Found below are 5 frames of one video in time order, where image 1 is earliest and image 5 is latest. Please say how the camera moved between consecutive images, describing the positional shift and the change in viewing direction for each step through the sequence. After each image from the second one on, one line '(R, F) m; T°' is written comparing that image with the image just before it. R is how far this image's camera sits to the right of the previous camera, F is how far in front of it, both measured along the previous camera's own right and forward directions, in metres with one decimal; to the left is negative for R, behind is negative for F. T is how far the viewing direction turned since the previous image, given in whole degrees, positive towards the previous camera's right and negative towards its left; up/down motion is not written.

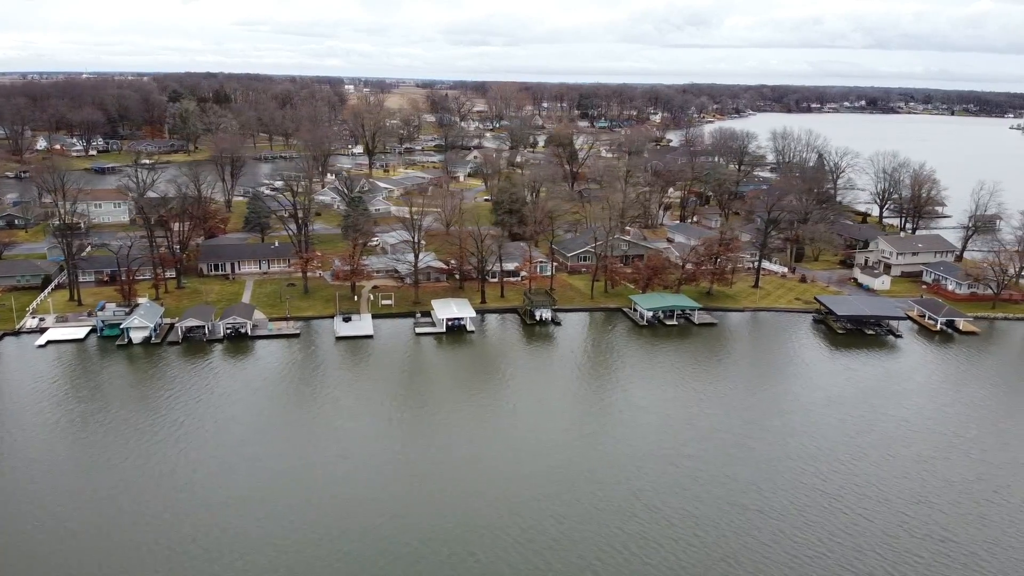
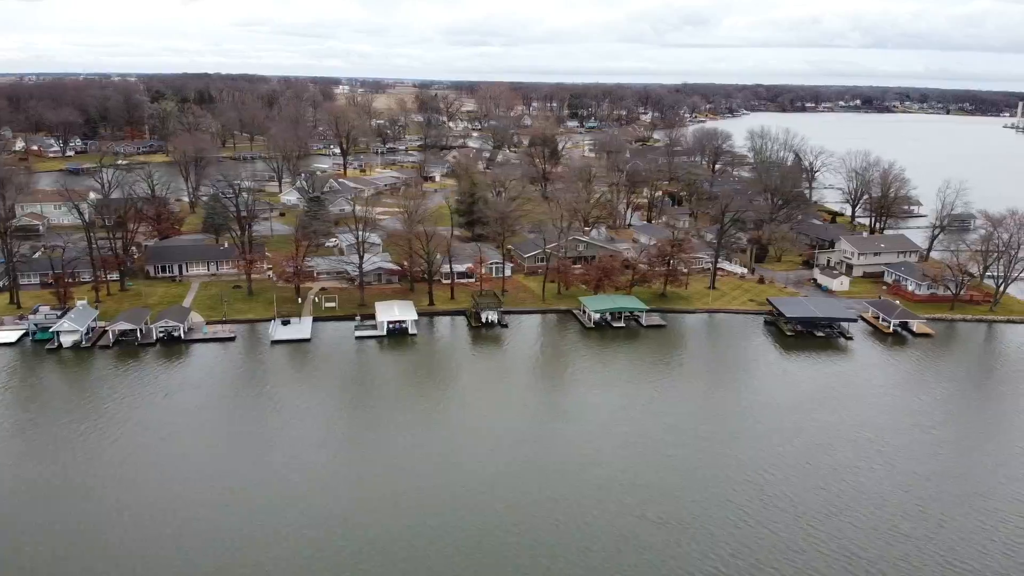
(+2.4, +0.8) m; 0°
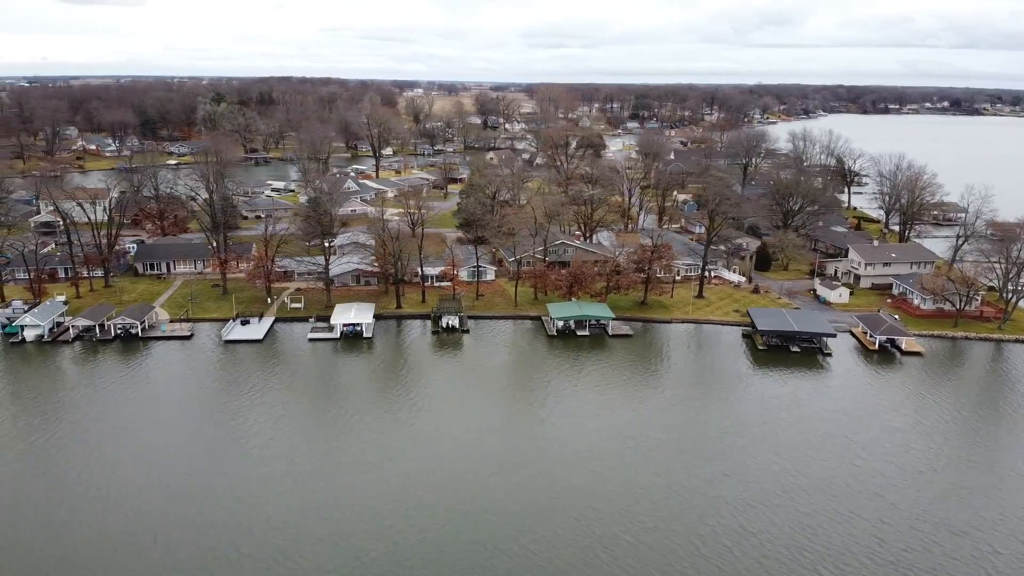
(+4.7, +1.4) m; -5°
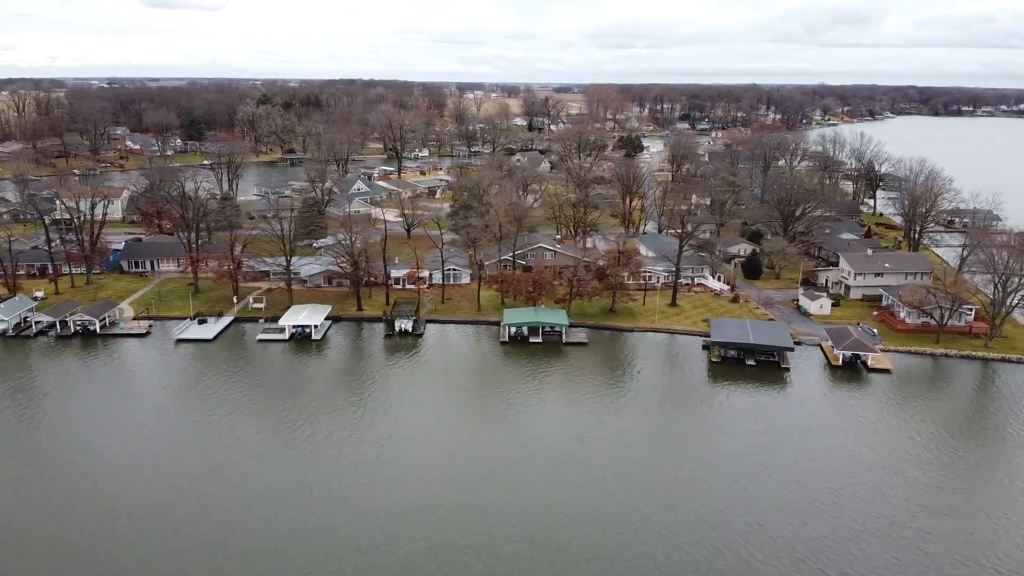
(+4.5, +0.9) m; -5°
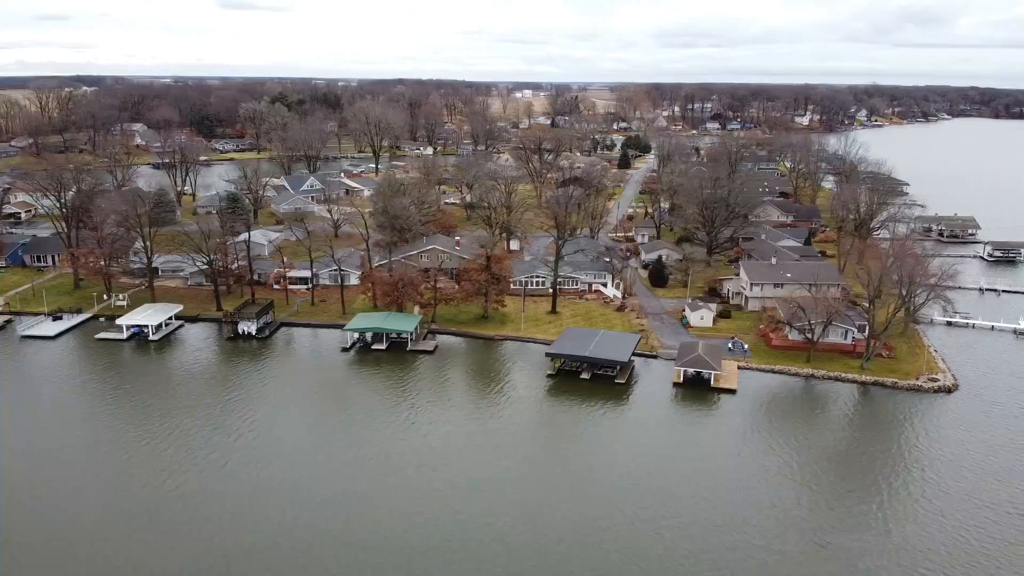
(+8.2, +2.0) m; -4°
